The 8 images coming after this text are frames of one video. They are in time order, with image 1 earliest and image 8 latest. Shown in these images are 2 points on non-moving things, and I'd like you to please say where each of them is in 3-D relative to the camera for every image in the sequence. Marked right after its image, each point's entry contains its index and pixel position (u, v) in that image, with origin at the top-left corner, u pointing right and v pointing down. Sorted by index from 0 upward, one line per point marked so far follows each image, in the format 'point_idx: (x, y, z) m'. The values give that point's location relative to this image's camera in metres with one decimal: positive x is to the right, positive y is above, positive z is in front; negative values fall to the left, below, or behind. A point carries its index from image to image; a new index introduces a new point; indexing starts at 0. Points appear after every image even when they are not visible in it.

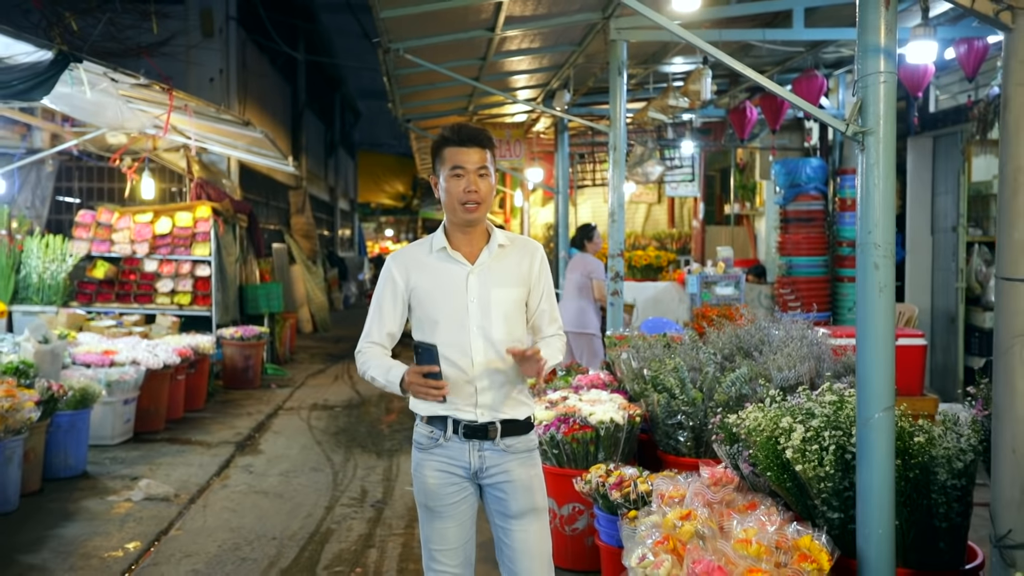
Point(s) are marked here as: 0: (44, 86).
0: (-2.5, +1.1, +5.0) m
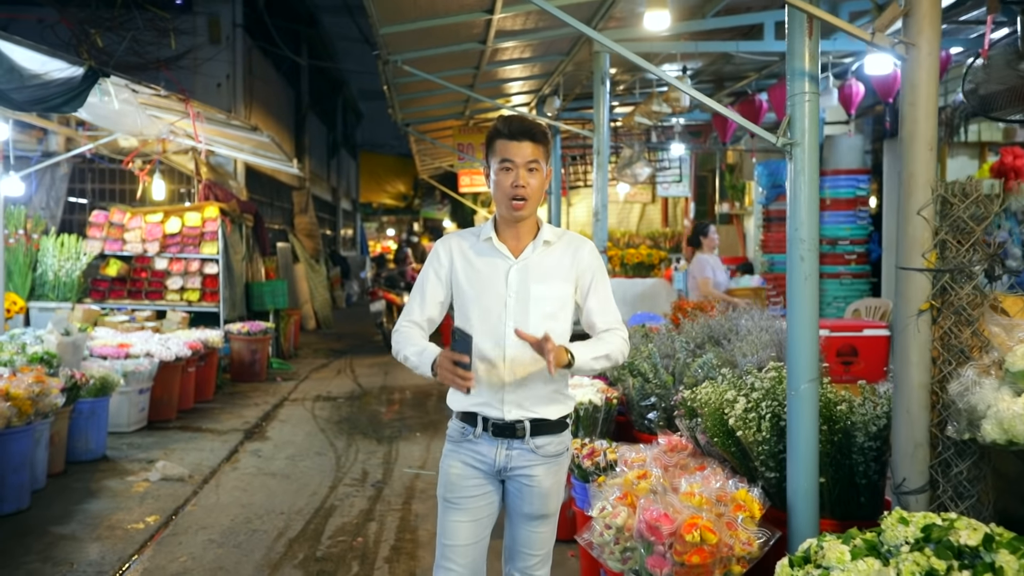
0: (-2.6, +1.1, +5.4) m
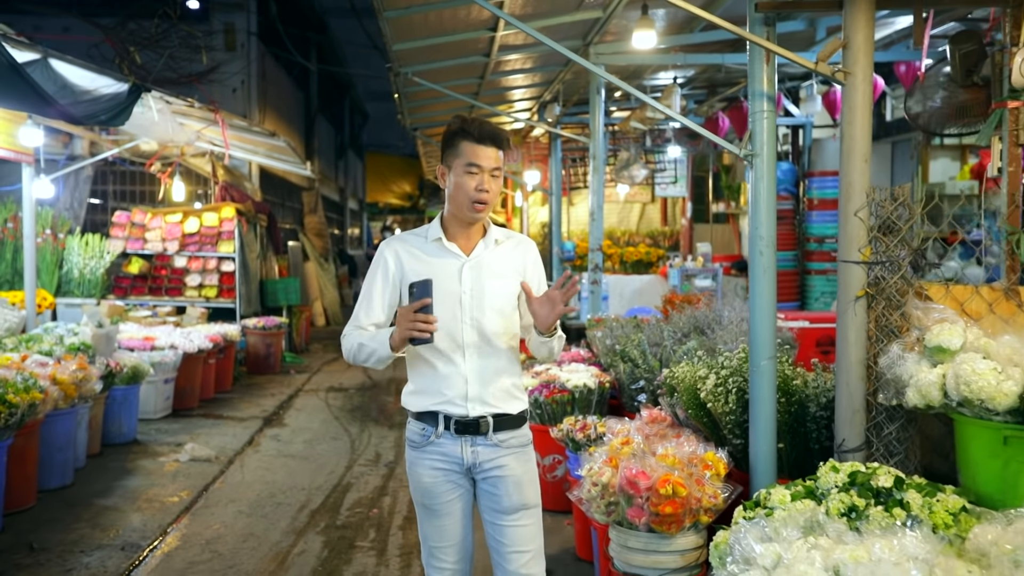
0: (-2.6, +1.2, +5.9) m
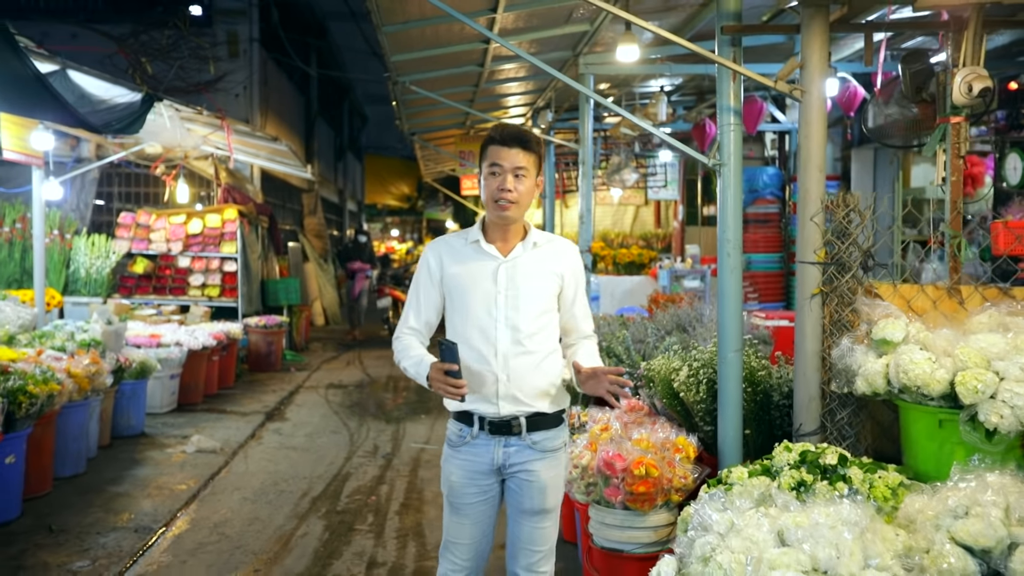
0: (-2.6, +1.2, +6.2) m
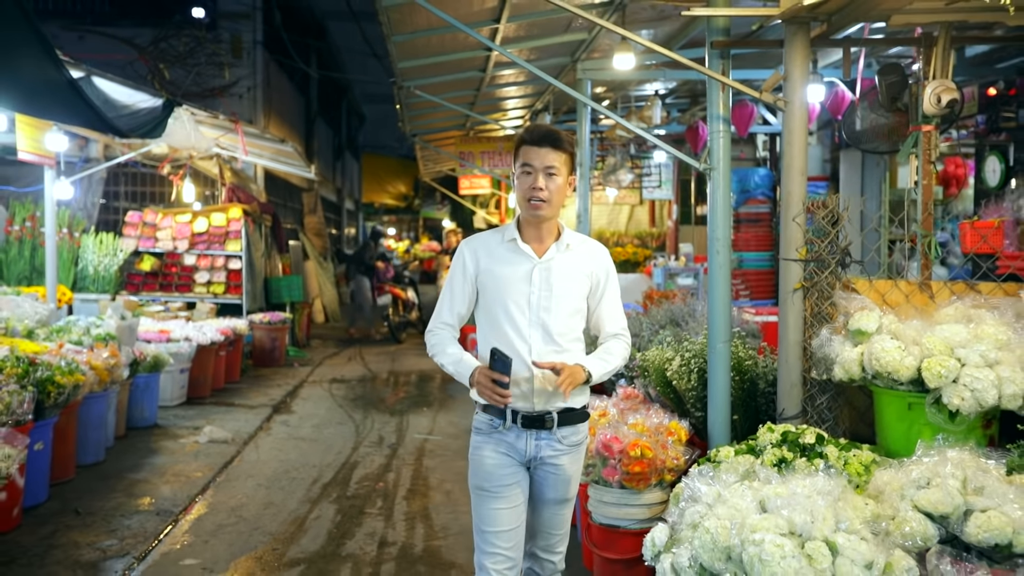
0: (-2.6, +1.2, +6.5) m
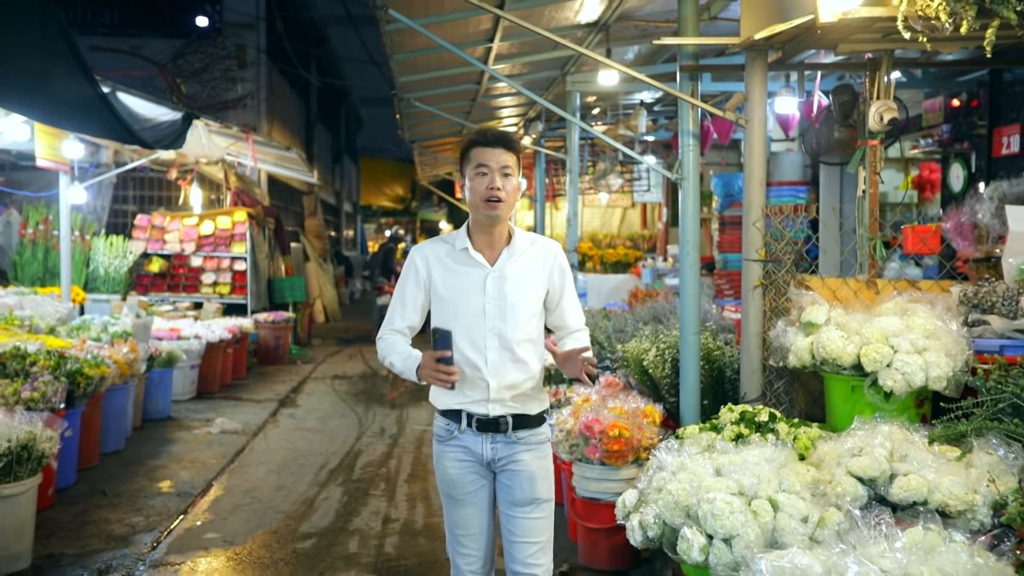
0: (-2.7, +1.2, +6.9) m
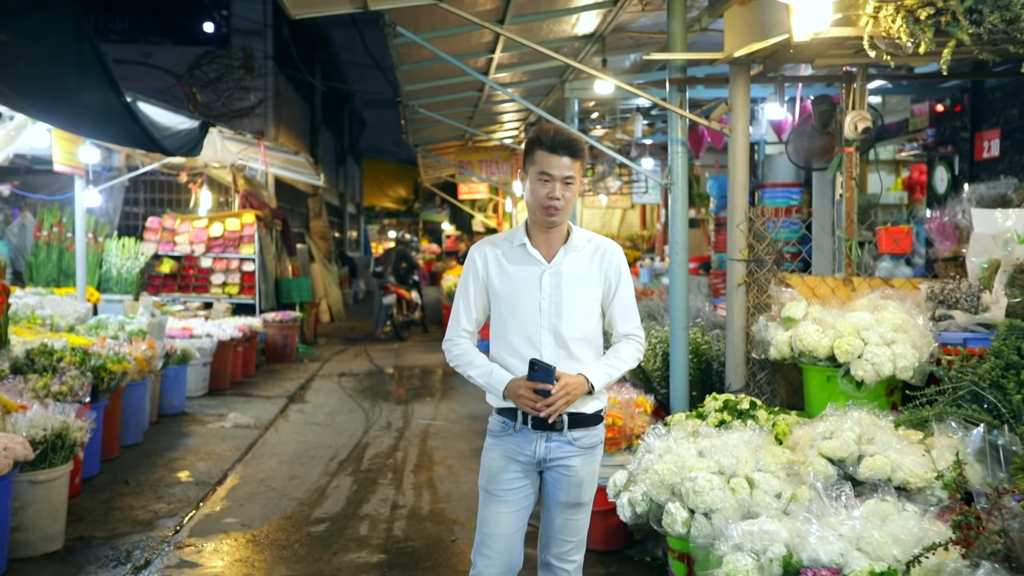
0: (-2.7, +1.2, +7.2) m
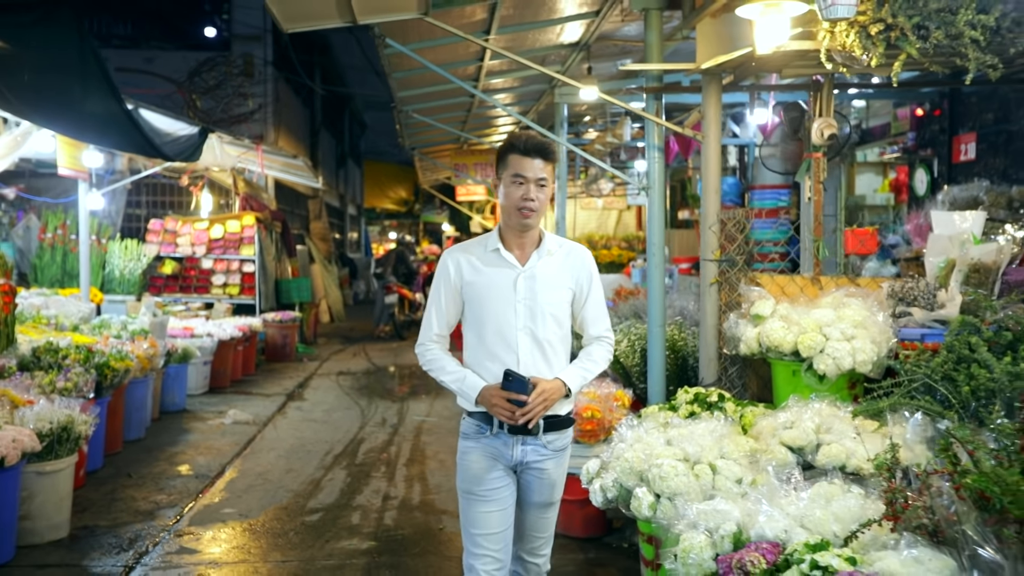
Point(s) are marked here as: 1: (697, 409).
0: (-2.7, +1.2, +7.5) m
1: (+0.9, -0.6, +4.1) m
